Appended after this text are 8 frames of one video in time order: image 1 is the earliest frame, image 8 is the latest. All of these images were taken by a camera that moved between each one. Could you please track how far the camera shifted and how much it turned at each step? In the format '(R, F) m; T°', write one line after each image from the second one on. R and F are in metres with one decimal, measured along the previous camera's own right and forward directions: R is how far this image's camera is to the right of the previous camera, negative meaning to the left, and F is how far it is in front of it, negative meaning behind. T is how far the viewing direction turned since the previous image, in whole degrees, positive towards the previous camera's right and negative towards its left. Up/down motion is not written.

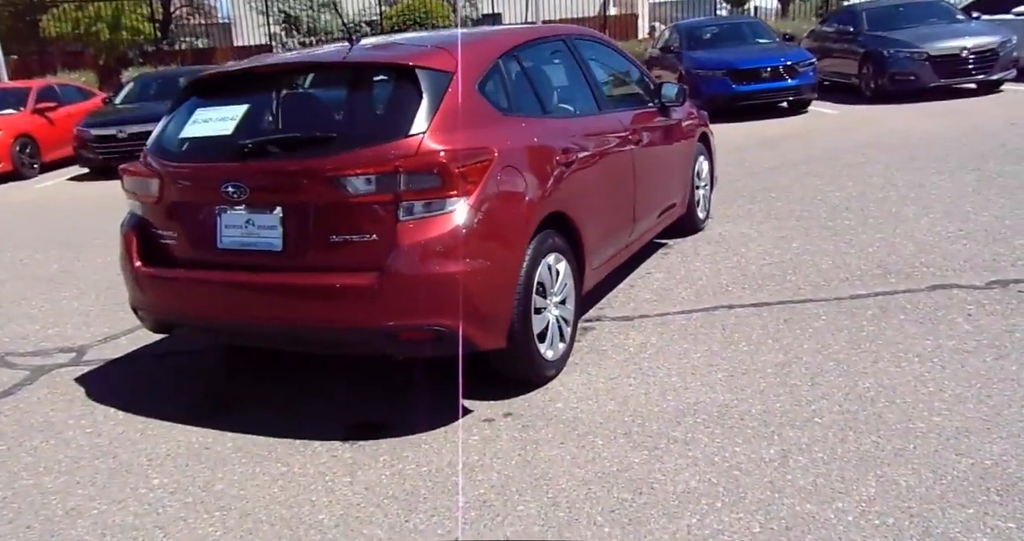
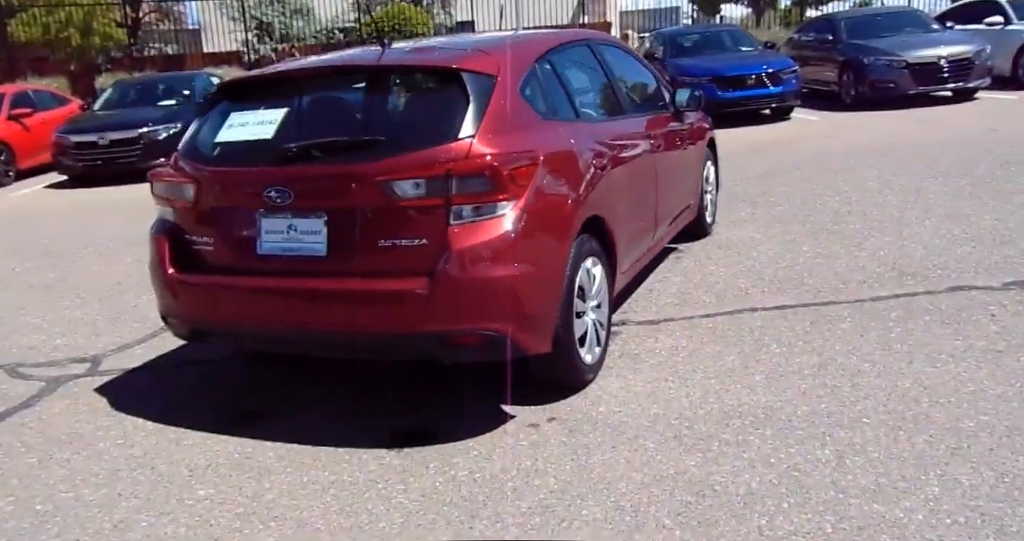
(-0.3, 0.0) m; +2°
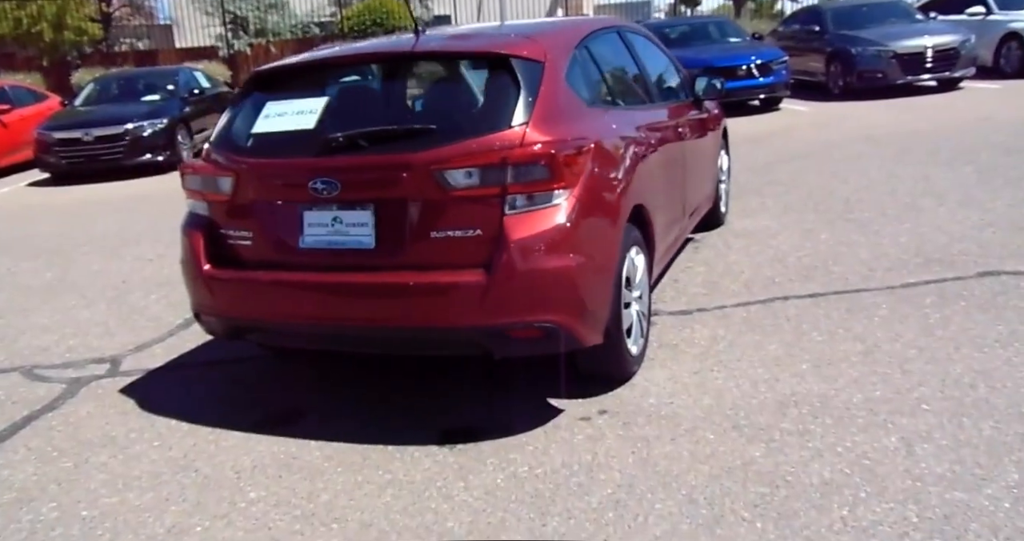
(-0.3, +0.1) m; +2°
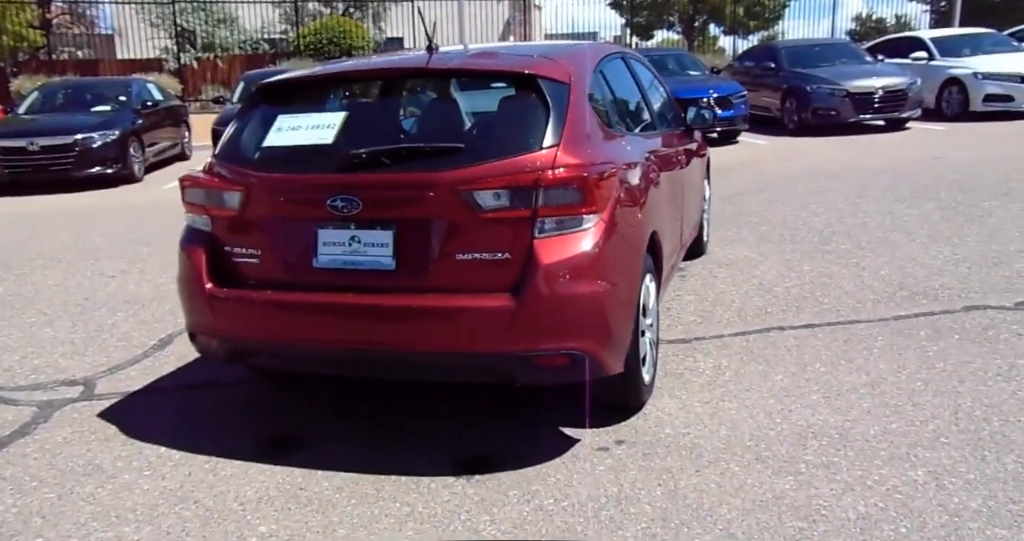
(-0.4, +0.1) m; +4°
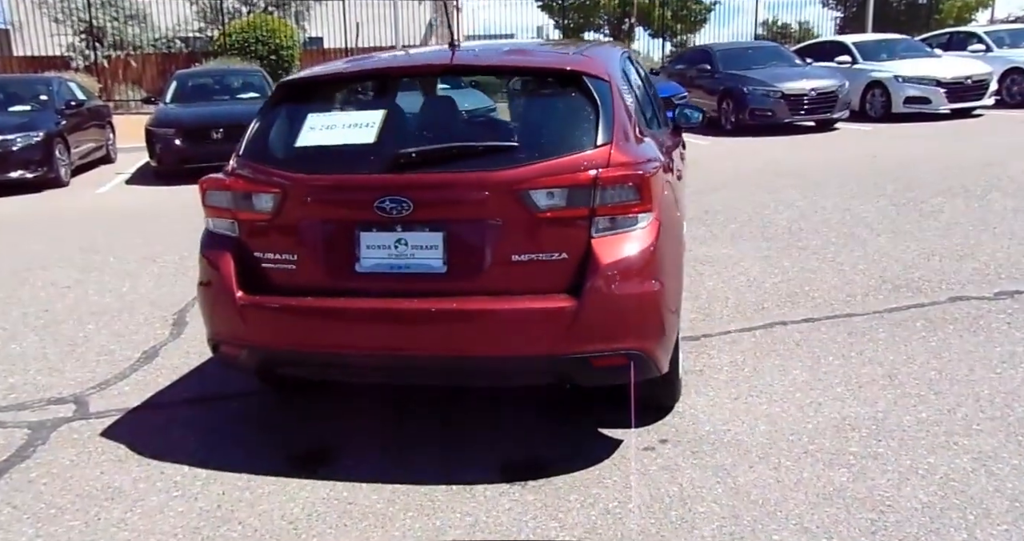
(-0.5, +0.1) m; +6°
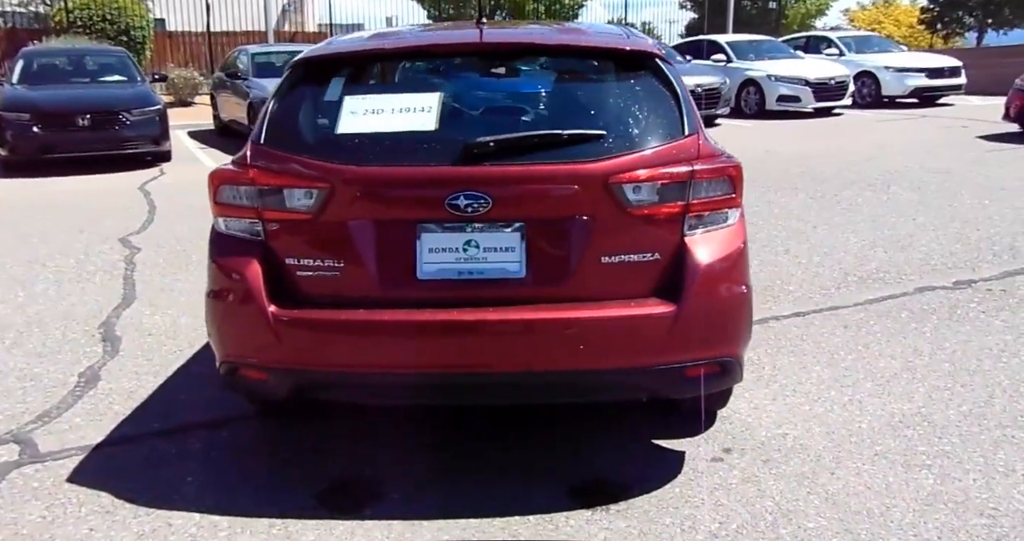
(-0.8, +0.4) m; +11°
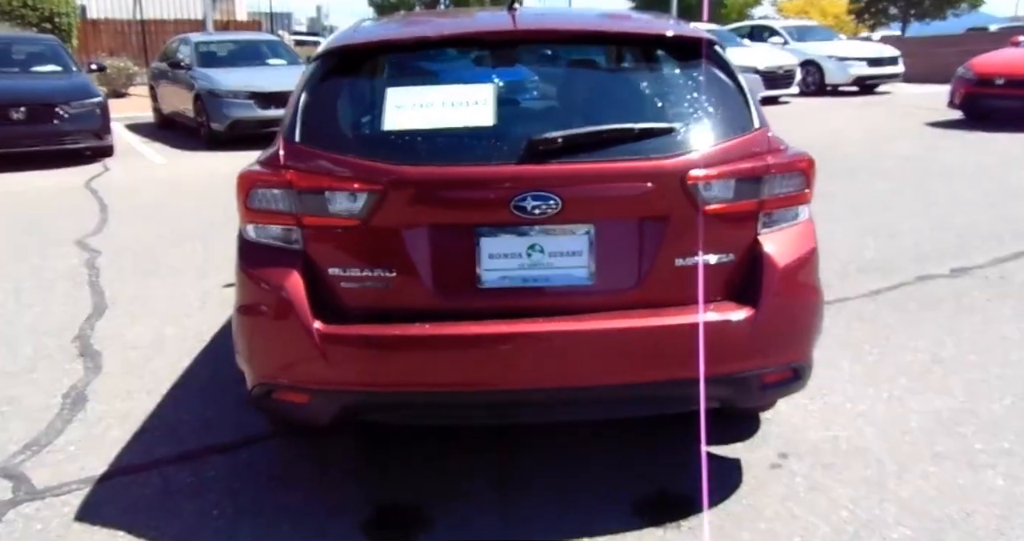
(-0.4, +0.2) m; +5°
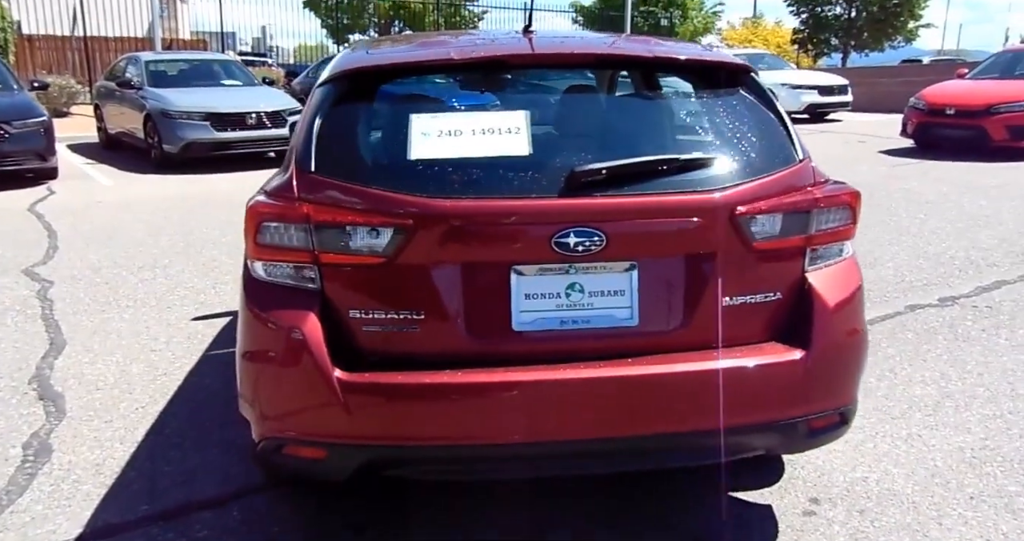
(-0.3, +0.2) m; +4°
